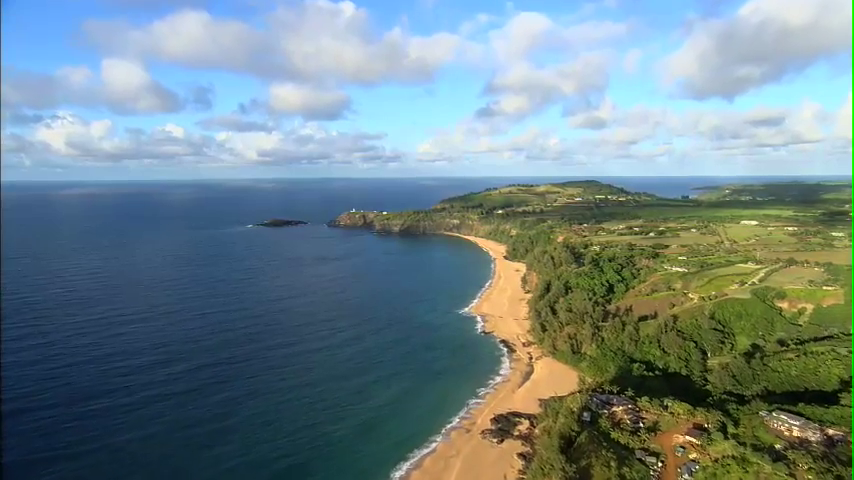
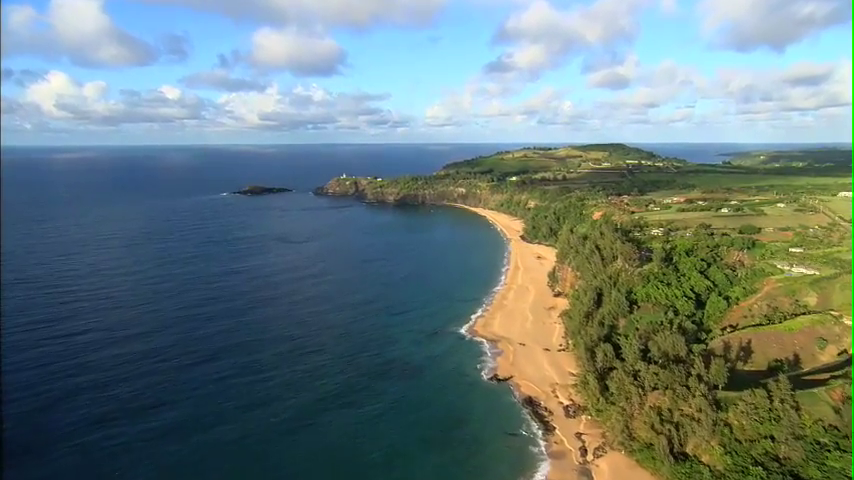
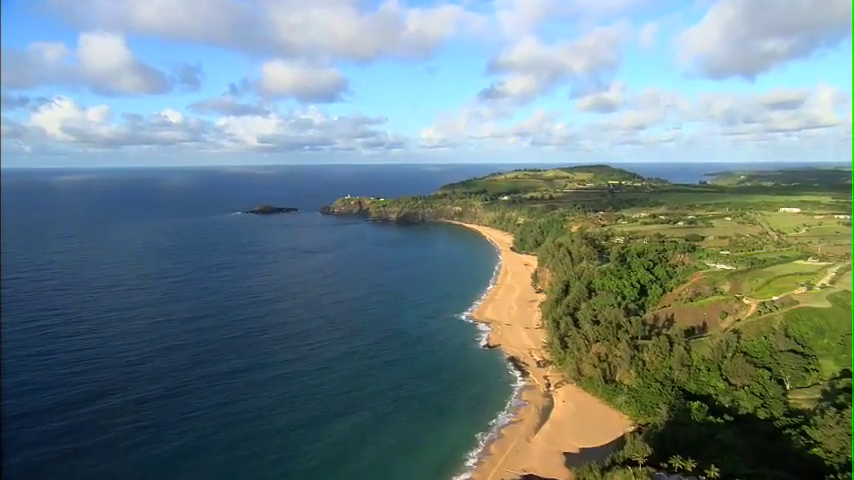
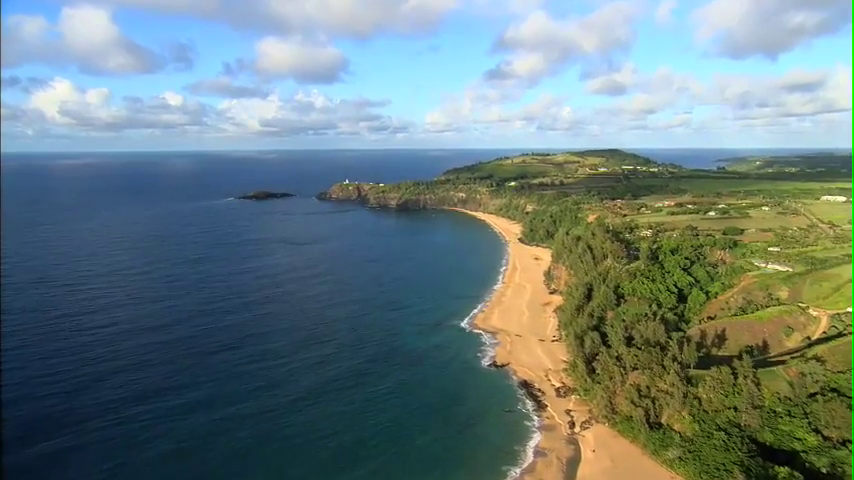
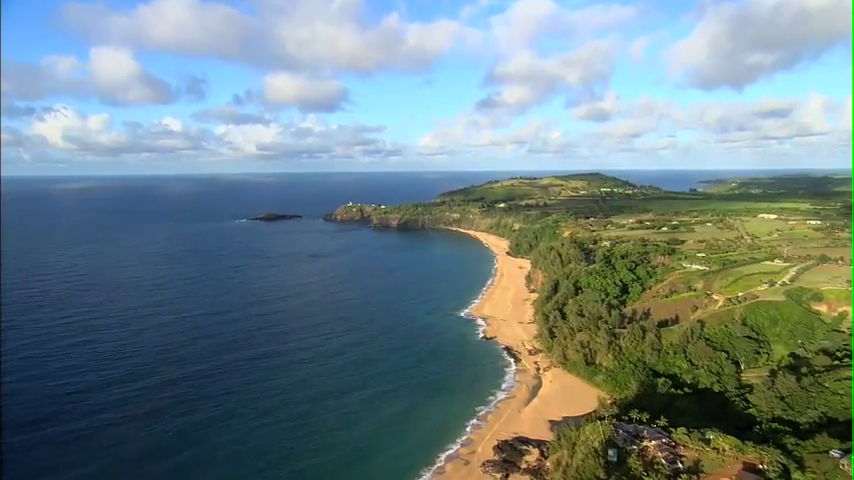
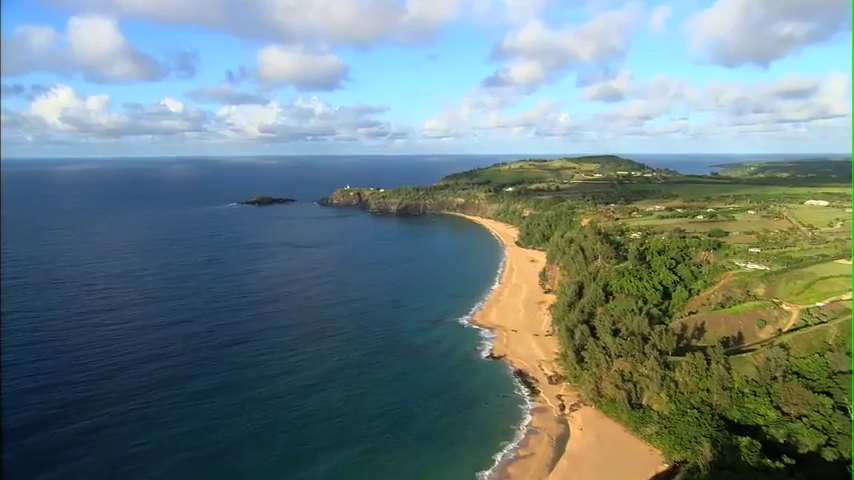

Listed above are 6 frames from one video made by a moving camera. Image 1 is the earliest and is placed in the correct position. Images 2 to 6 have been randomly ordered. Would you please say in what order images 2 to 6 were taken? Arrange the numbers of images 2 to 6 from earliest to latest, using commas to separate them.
5, 3, 6, 4, 2
